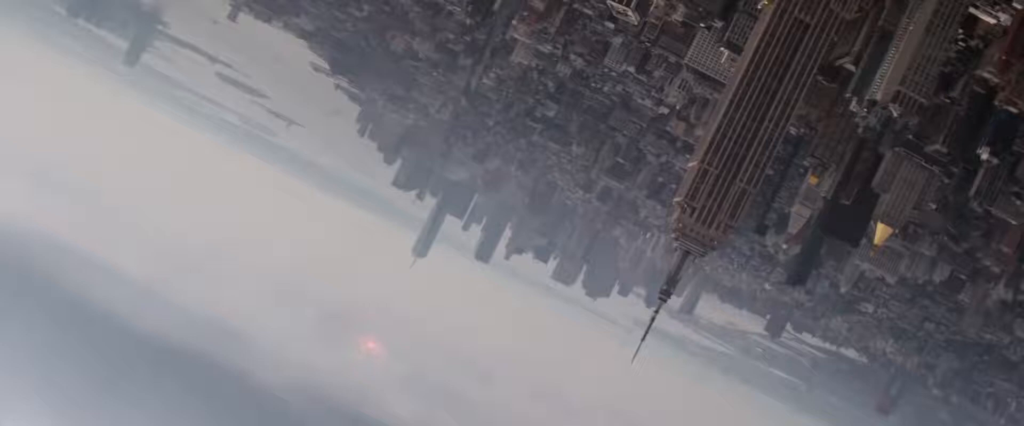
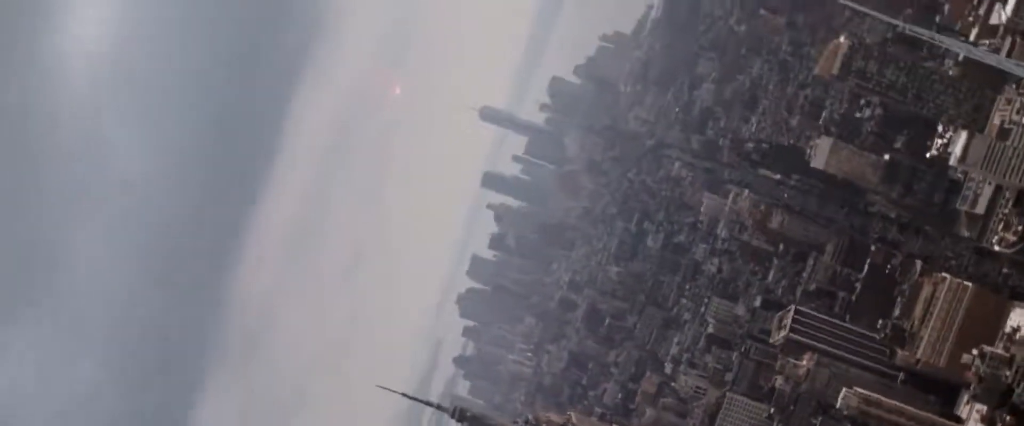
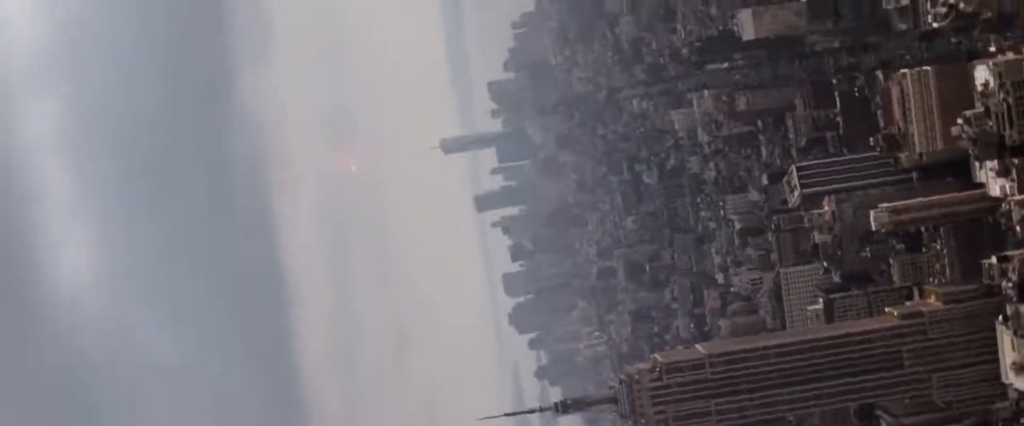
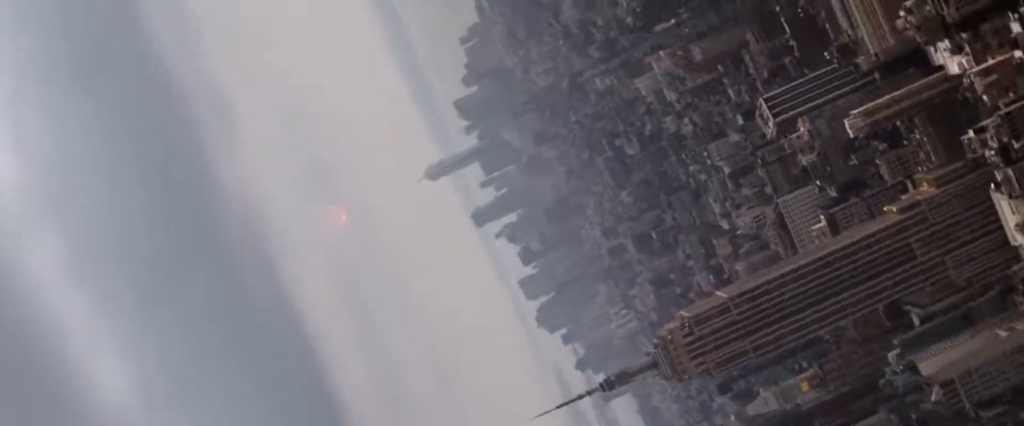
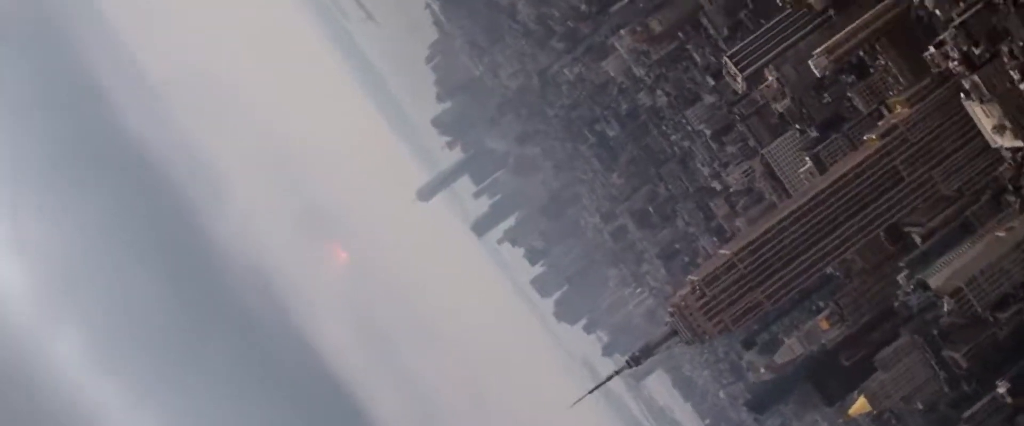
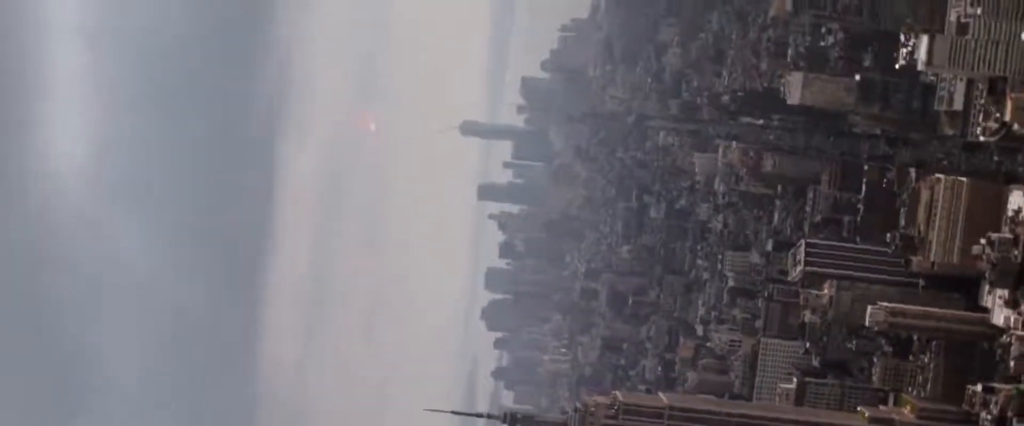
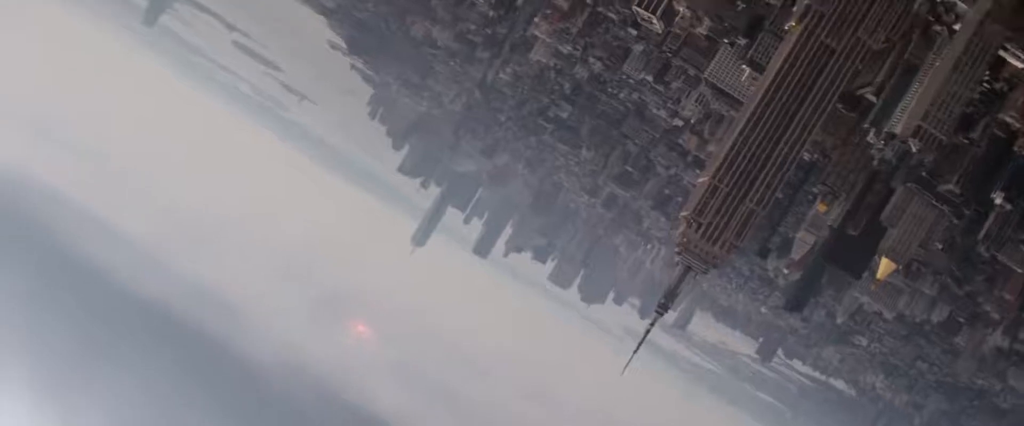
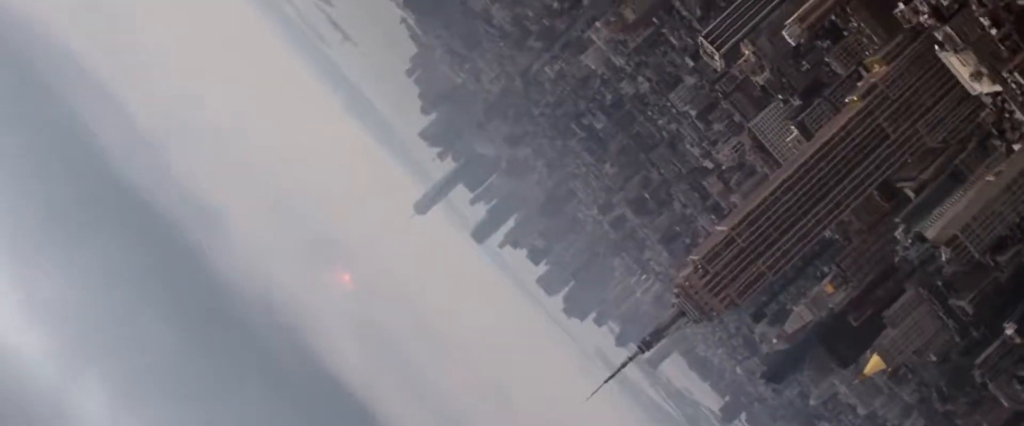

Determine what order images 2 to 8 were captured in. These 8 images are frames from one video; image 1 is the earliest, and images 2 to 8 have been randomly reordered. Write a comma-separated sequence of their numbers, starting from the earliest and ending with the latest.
7, 8, 5, 4, 3, 6, 2
